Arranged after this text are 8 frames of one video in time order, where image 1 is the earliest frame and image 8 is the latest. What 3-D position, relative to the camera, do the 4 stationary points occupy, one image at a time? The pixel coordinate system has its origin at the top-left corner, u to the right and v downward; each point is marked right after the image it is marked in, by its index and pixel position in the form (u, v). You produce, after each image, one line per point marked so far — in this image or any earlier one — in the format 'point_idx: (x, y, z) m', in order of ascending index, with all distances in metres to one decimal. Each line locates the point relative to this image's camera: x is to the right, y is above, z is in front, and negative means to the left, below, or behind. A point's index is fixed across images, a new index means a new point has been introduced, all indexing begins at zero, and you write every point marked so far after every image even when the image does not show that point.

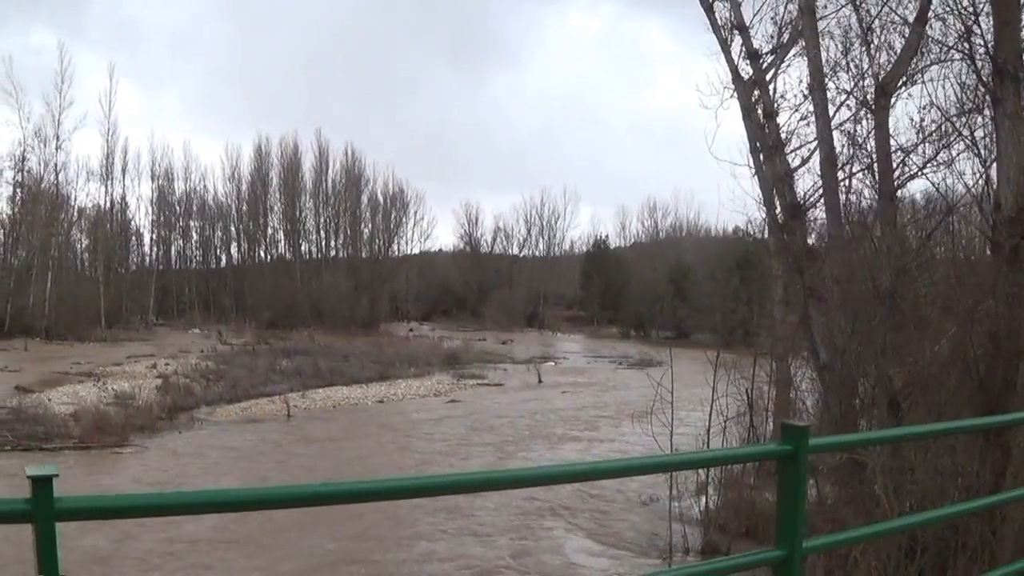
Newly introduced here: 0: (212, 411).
0: (-6.2, -2.6, +17.4) m
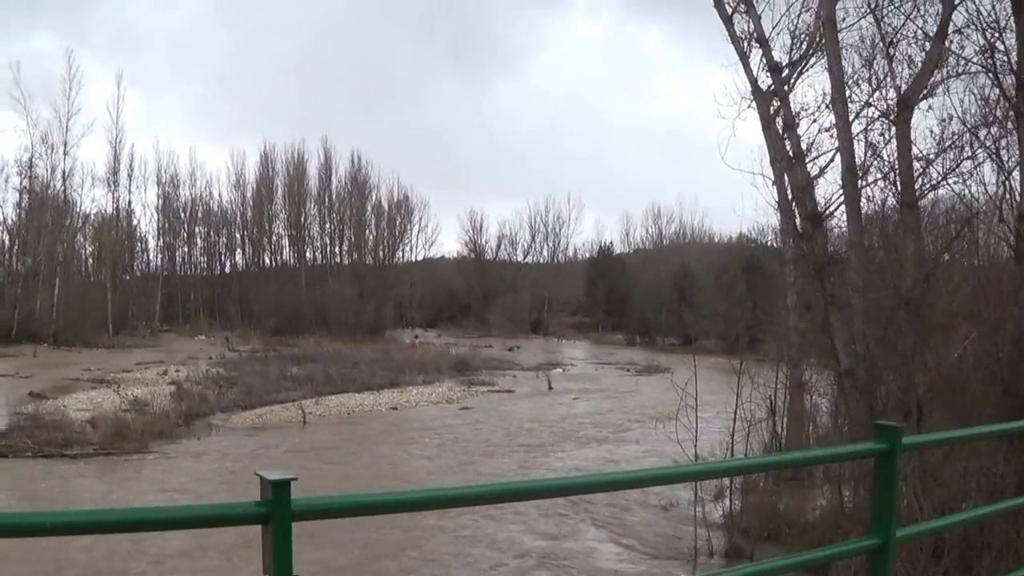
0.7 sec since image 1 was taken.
0: (-5.9, -2.7, +17.5) m
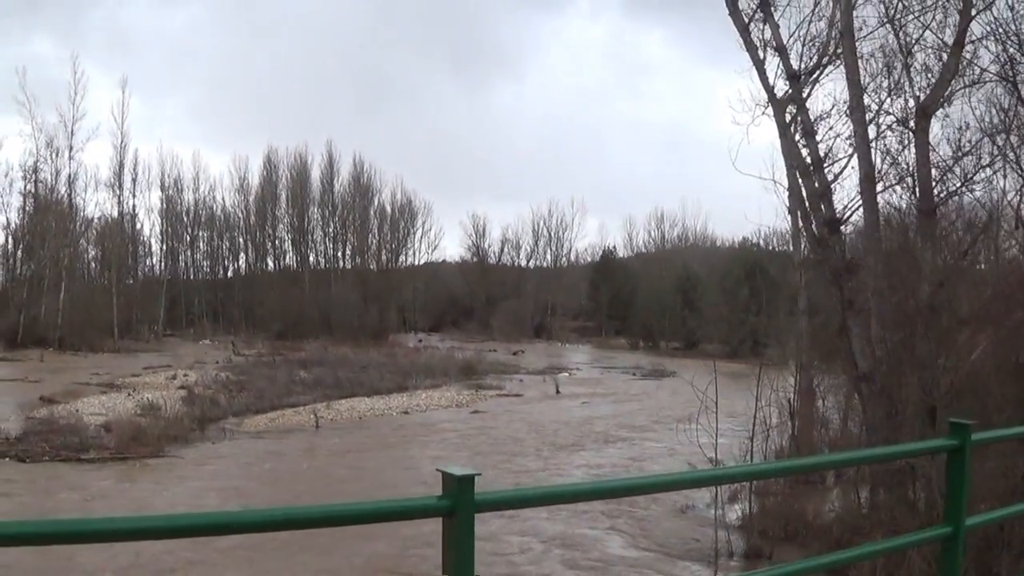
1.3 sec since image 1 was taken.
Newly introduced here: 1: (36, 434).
0: (-5.7, -2.8, +17.6) m
1: (-8.8, -2.7, +15.5) m
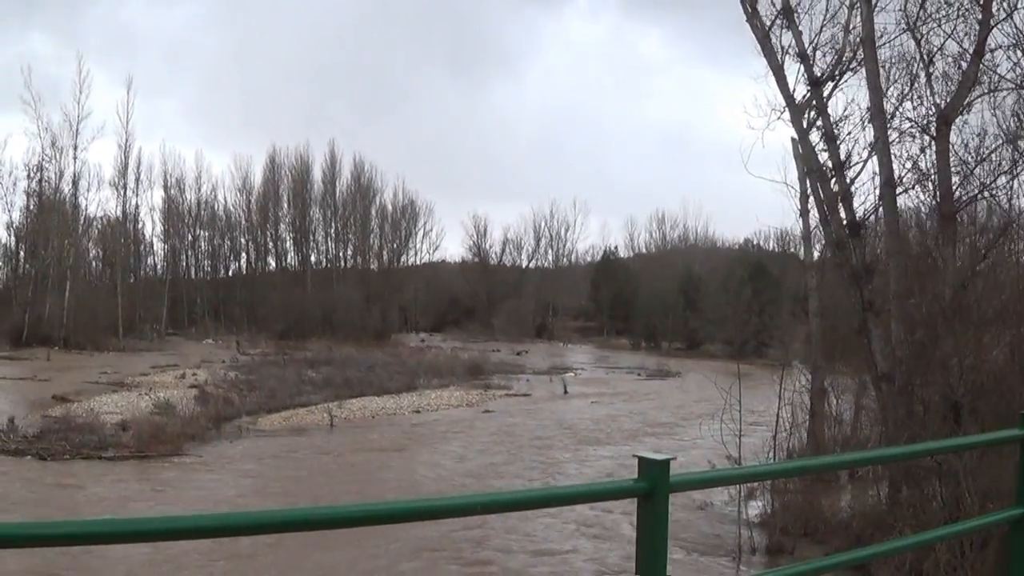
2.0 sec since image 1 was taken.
0: (-5.4, -2.8, +17.7) m
1: (-8.5, -2.7, +15.6) m
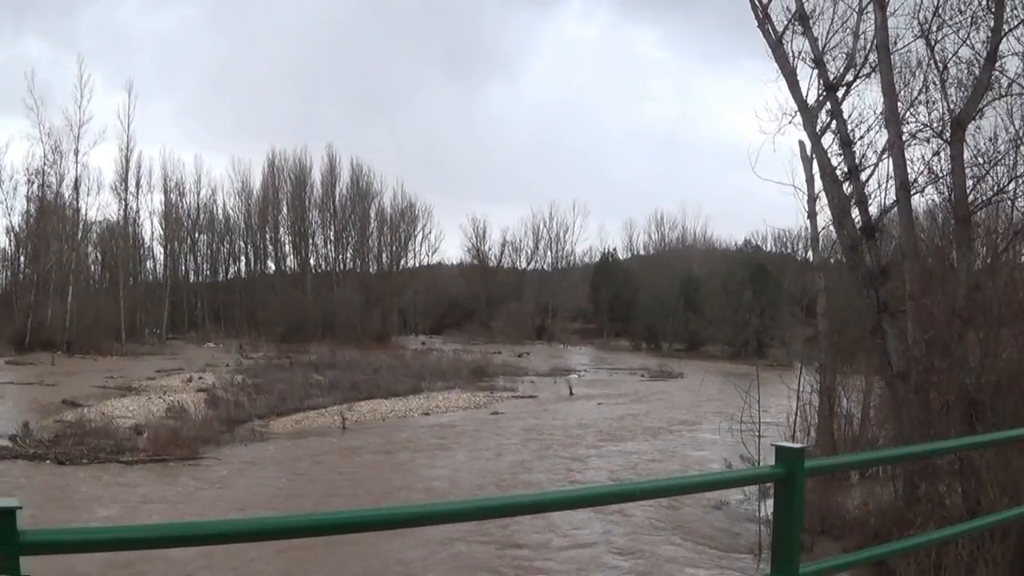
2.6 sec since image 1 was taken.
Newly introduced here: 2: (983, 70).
0: (-5.2, -2.9, +17.8) m
1: (-8.3, -2.8, +15.7) m
2: (+5.3, +2.4, +9.4) m
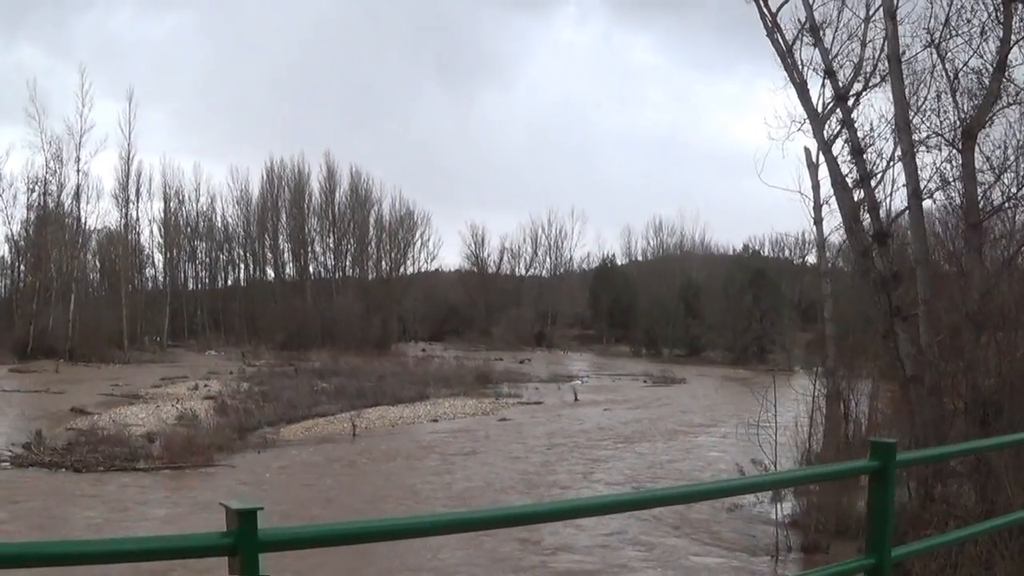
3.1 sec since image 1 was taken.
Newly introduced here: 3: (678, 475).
0: (-5.0, -3.1, +17.9) m
1: (-8.1, -2.9, +15.7) m
2: (+5.5, +2.4, +9.6) m
3: (+2.9, -3.2, +14.3) m
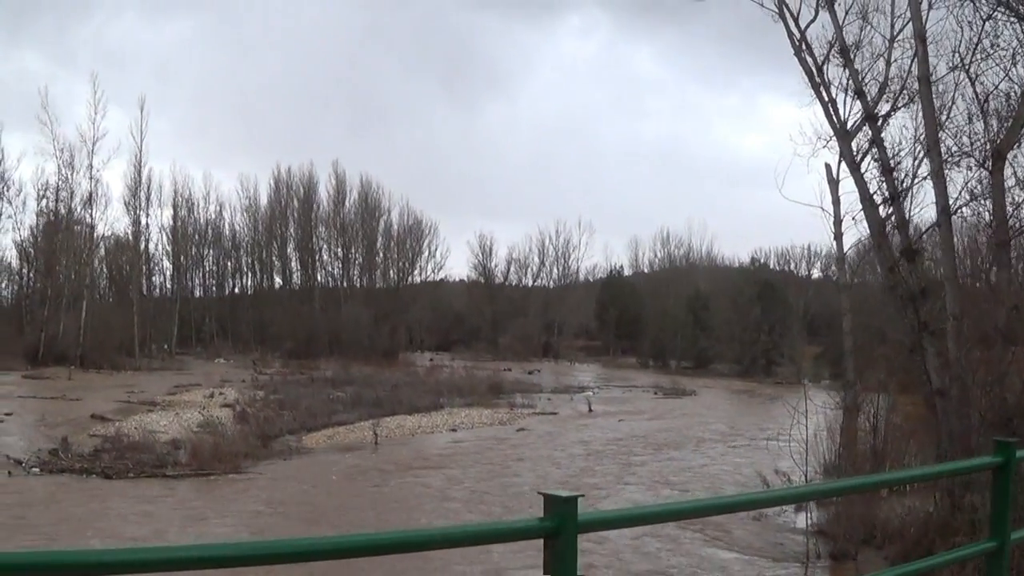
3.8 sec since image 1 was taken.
0: (-4.6, -3.3, +18.1) m
1: (-7.7, -3.1, +15.9) m
2: (+6.0, +2.2, +9.8) m
3: (+3.3, -3.4, +14.5) m
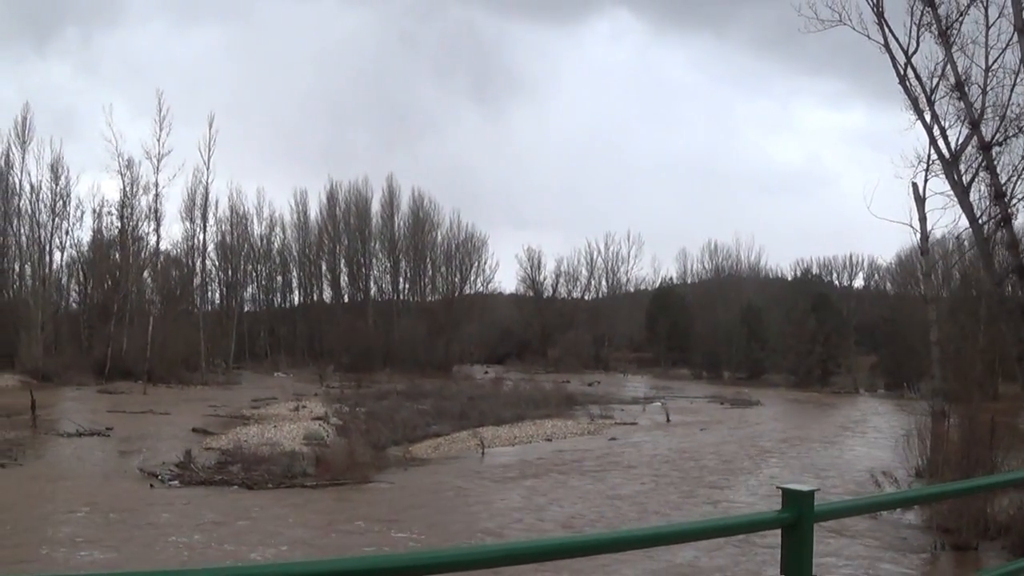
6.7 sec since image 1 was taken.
0: (-2.4, -3.6, +18.6) m
1: (-5.5, -3.4, +16.5) m
2: (+8.1, +2.0, +10.3) m
3: (+5.5, -3.6, +15.0) m
